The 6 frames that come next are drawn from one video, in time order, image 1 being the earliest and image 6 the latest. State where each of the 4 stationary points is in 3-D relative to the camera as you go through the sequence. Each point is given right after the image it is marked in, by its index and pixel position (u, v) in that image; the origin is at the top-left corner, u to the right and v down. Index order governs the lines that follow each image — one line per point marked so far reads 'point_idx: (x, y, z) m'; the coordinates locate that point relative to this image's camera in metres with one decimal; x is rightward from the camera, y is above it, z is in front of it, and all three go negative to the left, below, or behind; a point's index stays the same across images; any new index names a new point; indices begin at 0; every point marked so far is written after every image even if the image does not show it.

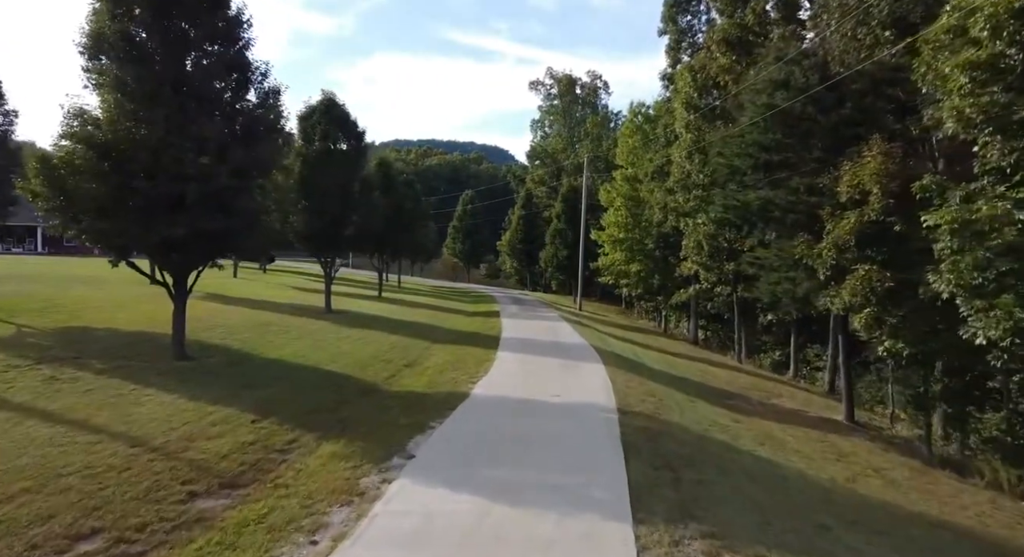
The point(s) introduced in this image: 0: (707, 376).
0: (+5.3, -2.7, +17.4) m
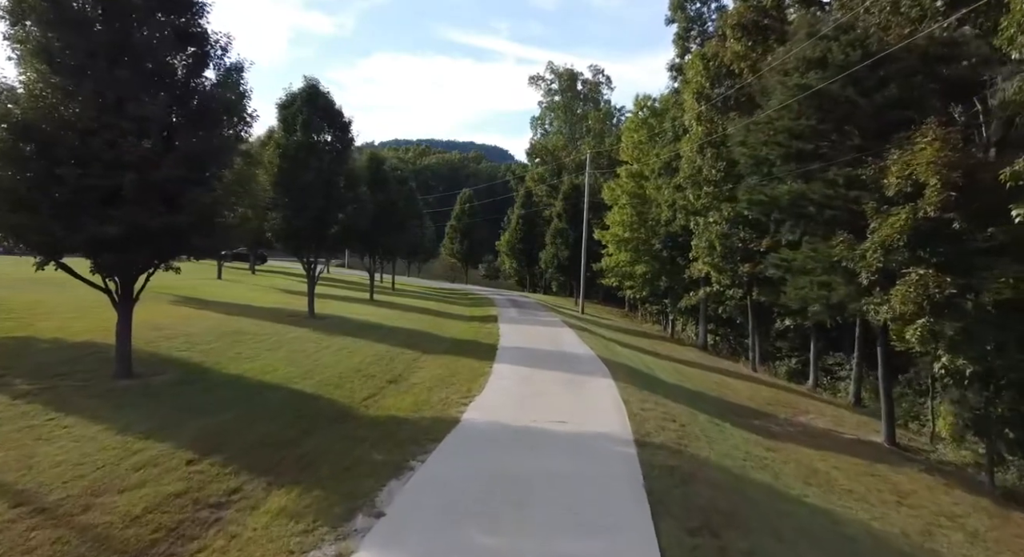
0: (+5.3, -2.7, +15.8) m
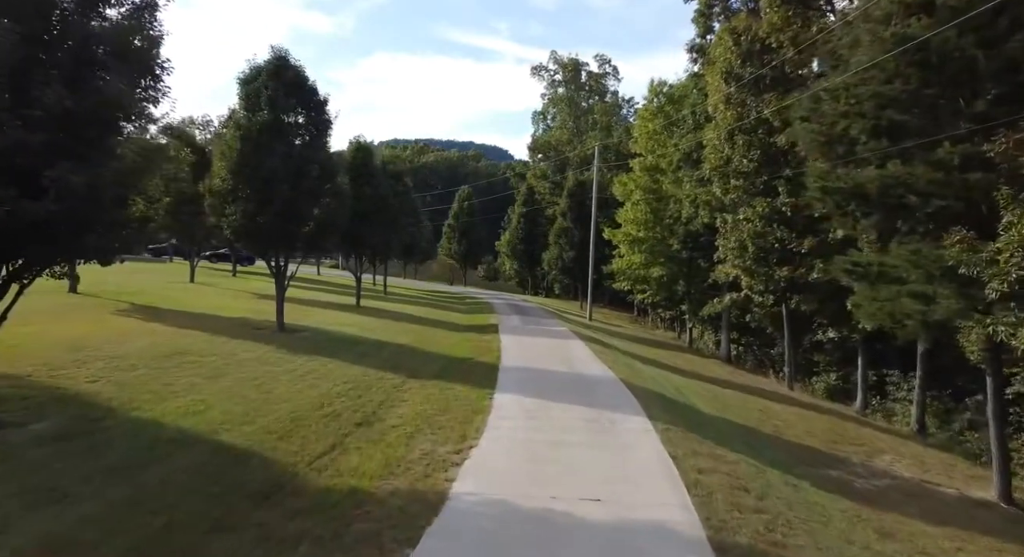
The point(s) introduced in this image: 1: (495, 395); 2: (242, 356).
0: (+5.4, -2.9, +13.0) m
1: (-0.3, -2.1, +11.3) m
2: (-5.4, -1.5, +12.7) m
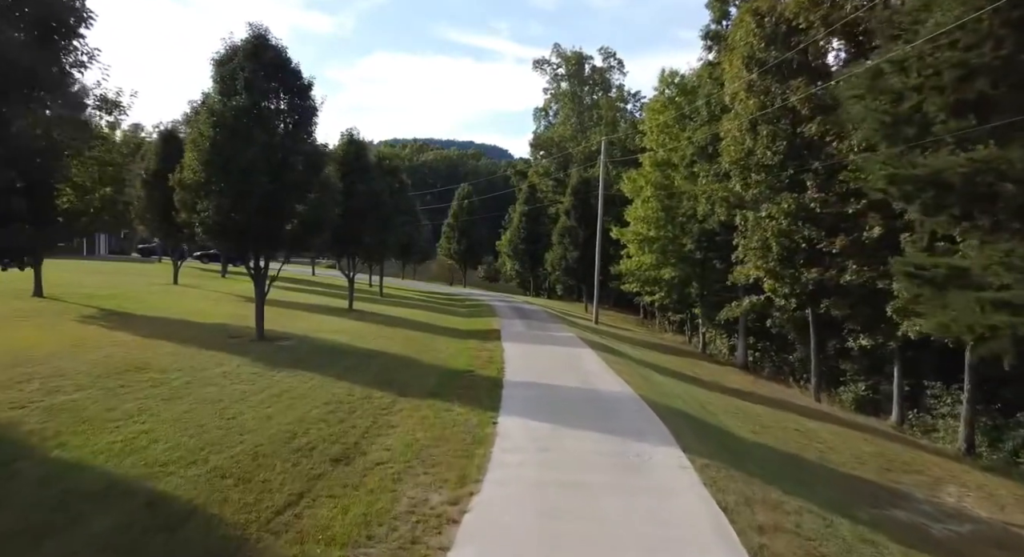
0: (+5.5, -3.0, +11.5) m
1: (-0.2, -2.1, +9.8) m
2: (-5.3, -1.6, +11.2) m
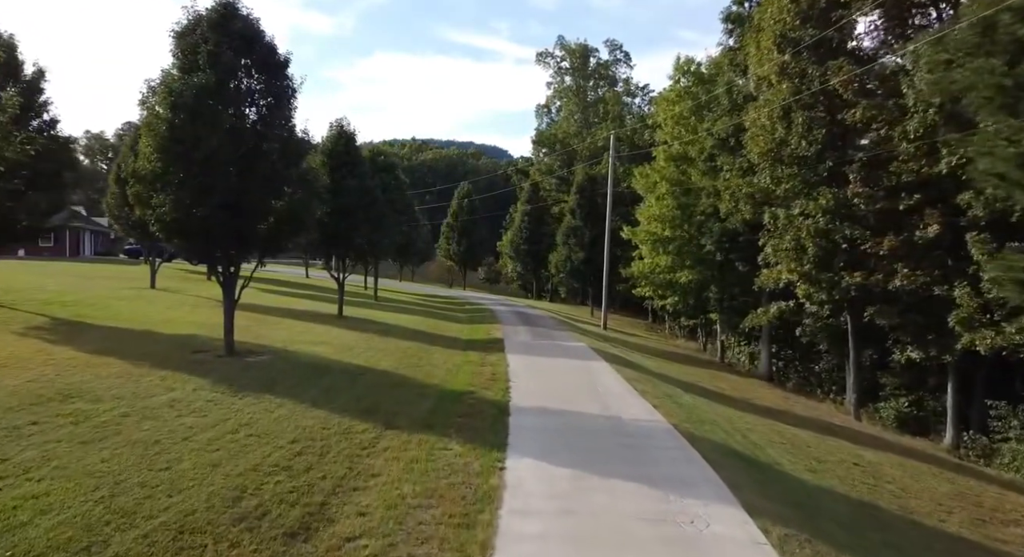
0: (+5.6, -3.1, +9.6) m
1: (-0.1, -2.2, +7.8) m
2: (-5.1, -1.7, +9.2) m
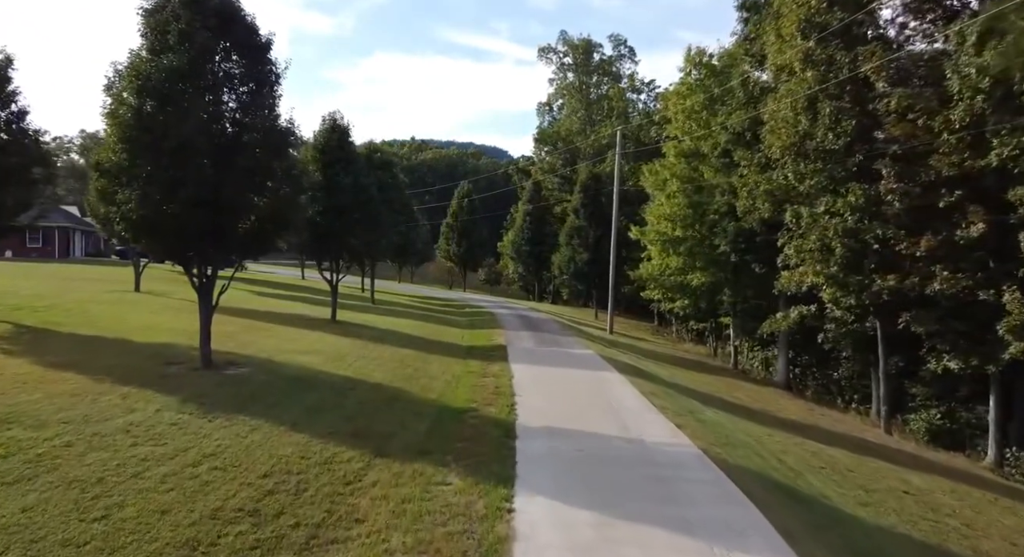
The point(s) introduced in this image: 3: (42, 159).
0: (+5.7, -3.1, +8.4) m
1: (0.0, -2.3, +6.7) m
2: (-5.0, -1.8, +8.1) m
3: (-13.1, +3.3, +17.8) m
